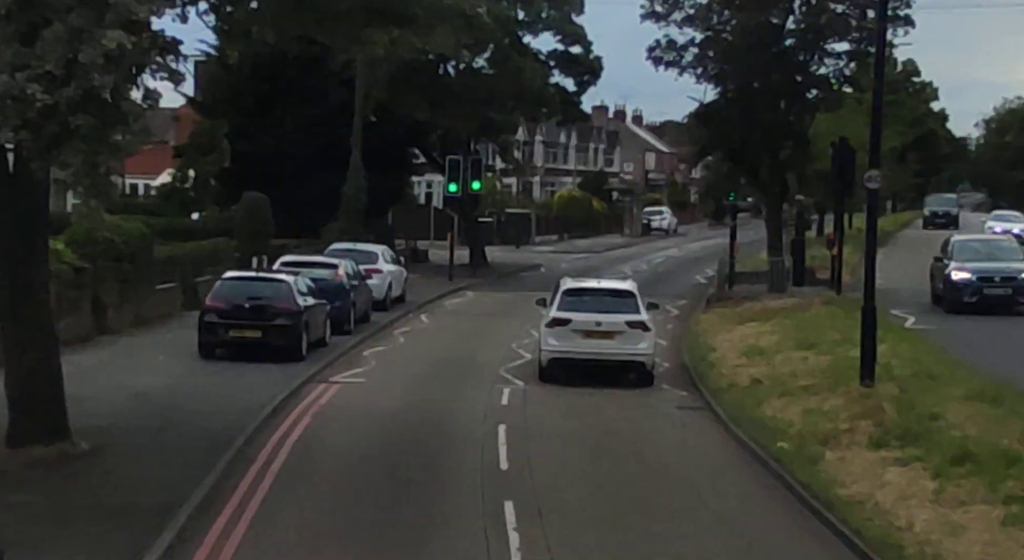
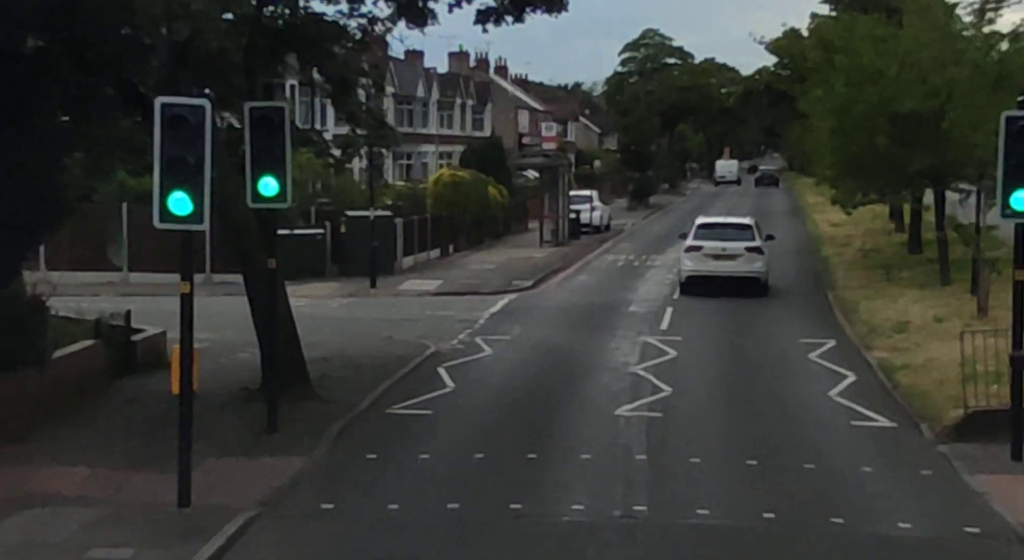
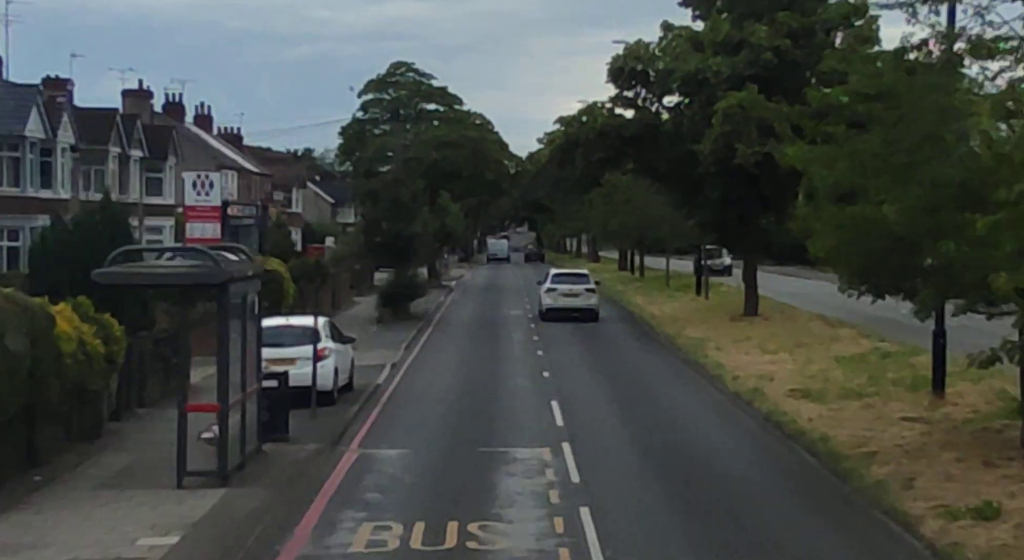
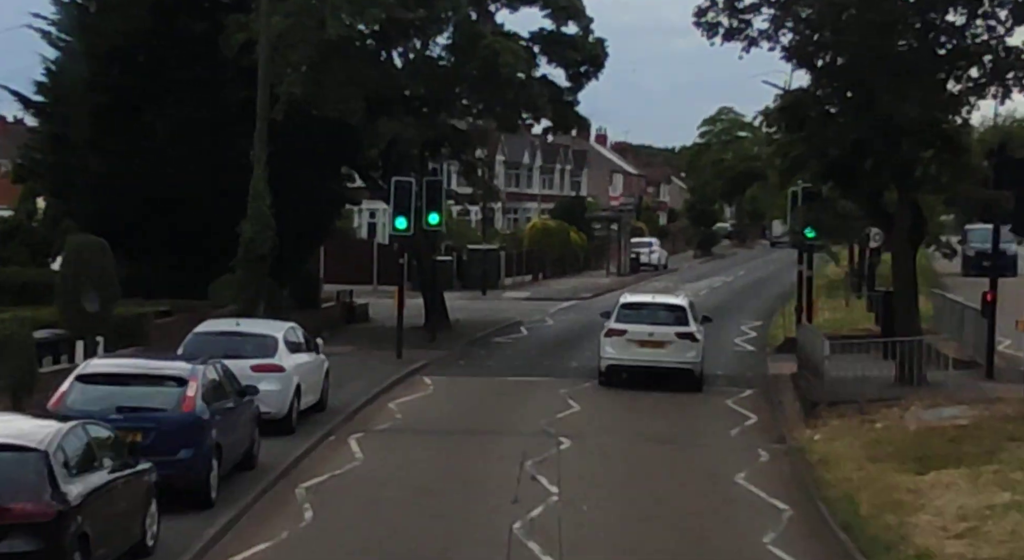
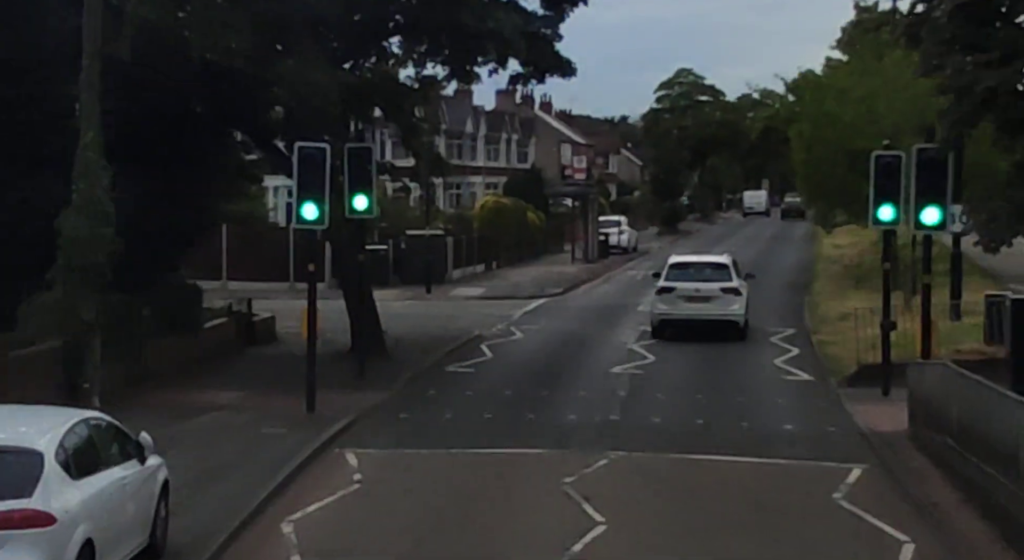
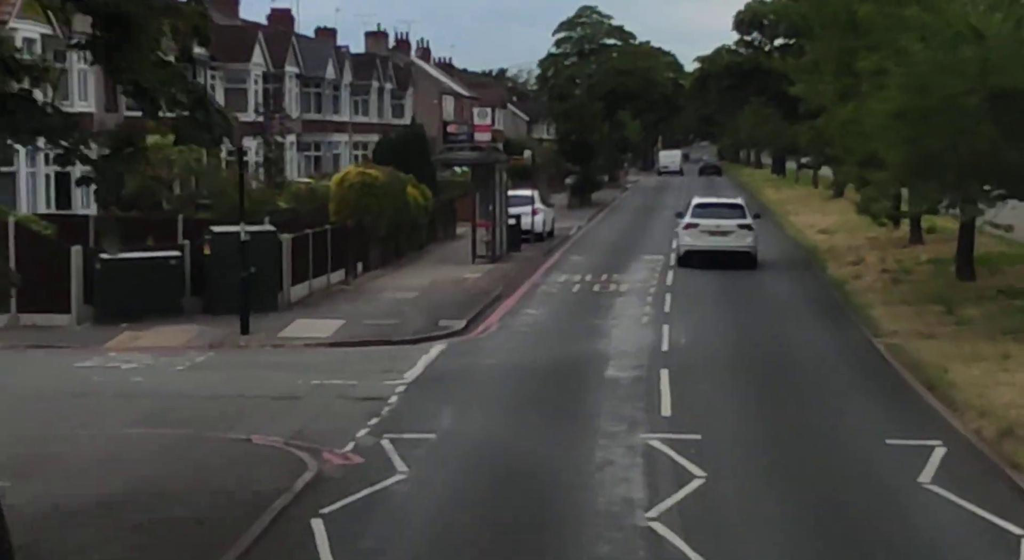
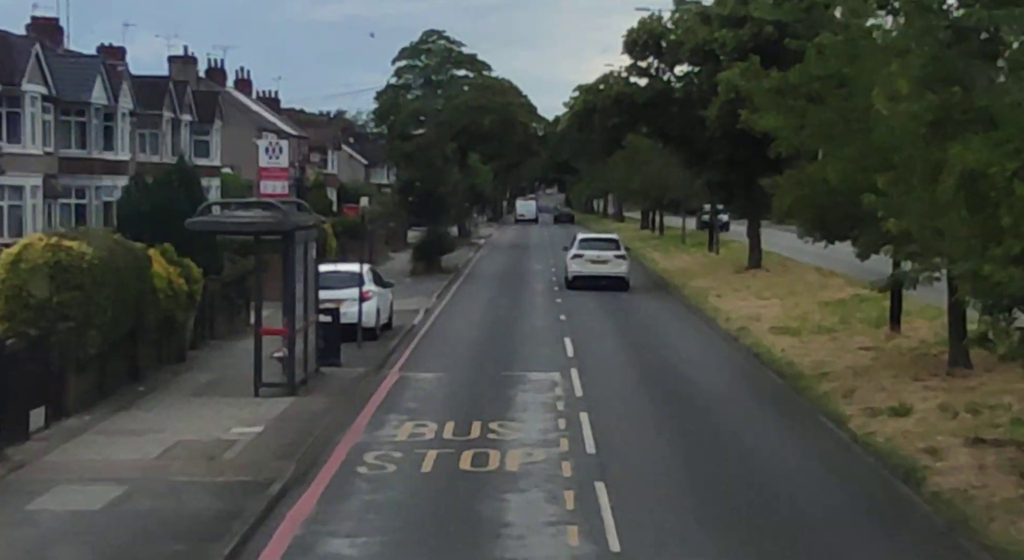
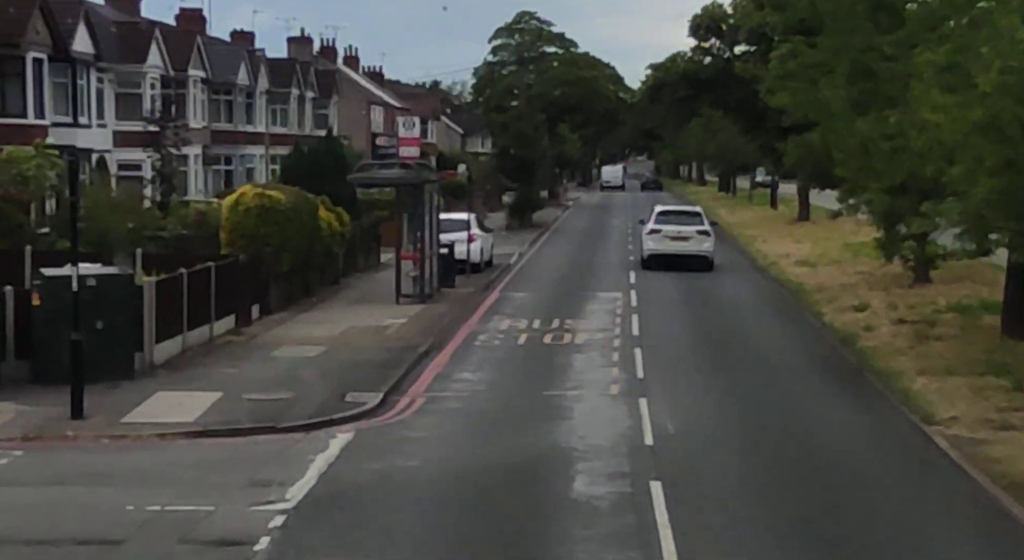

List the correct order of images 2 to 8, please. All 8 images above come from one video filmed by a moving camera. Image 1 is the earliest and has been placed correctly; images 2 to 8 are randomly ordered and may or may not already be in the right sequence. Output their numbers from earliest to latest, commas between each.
4, 5, 2, 6, 8, 7, 3
